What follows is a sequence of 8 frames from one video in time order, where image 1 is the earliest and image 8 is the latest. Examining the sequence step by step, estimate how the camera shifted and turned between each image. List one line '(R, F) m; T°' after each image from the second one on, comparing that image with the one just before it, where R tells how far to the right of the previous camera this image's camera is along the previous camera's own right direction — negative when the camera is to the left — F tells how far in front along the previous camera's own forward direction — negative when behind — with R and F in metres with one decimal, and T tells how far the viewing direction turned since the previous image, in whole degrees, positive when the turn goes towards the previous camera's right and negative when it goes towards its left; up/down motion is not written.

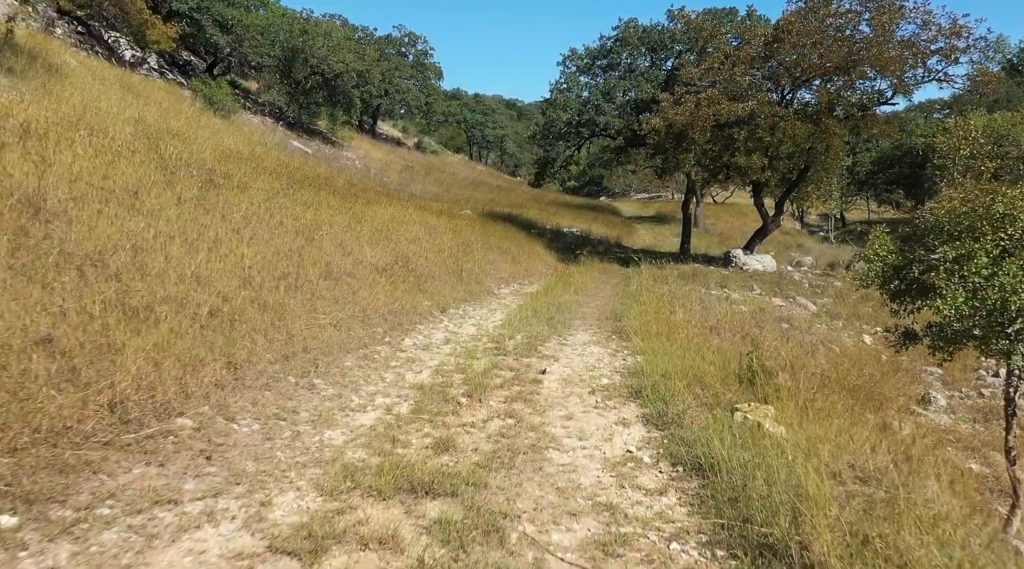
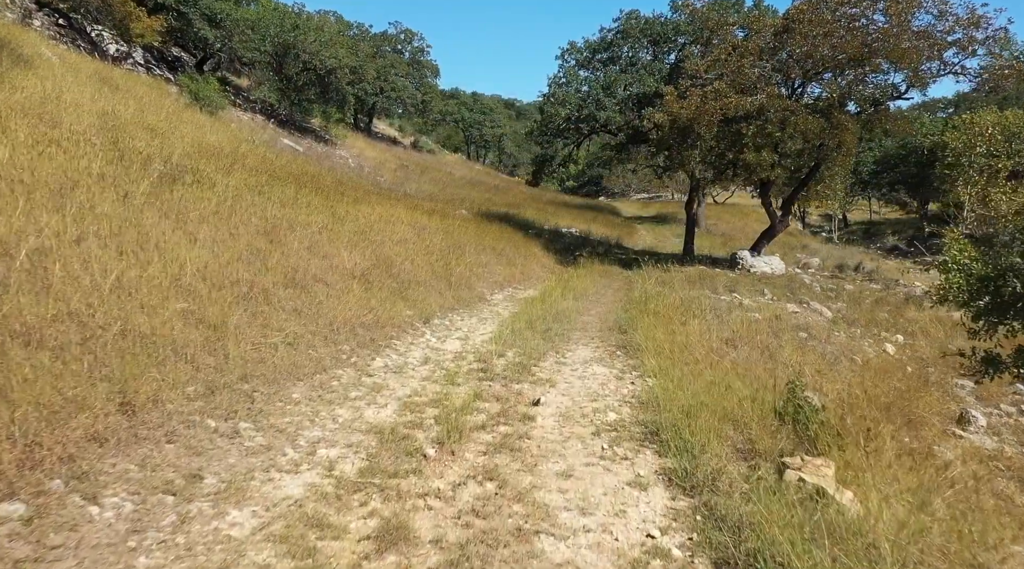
(+0.1, +1.0) m; 0°
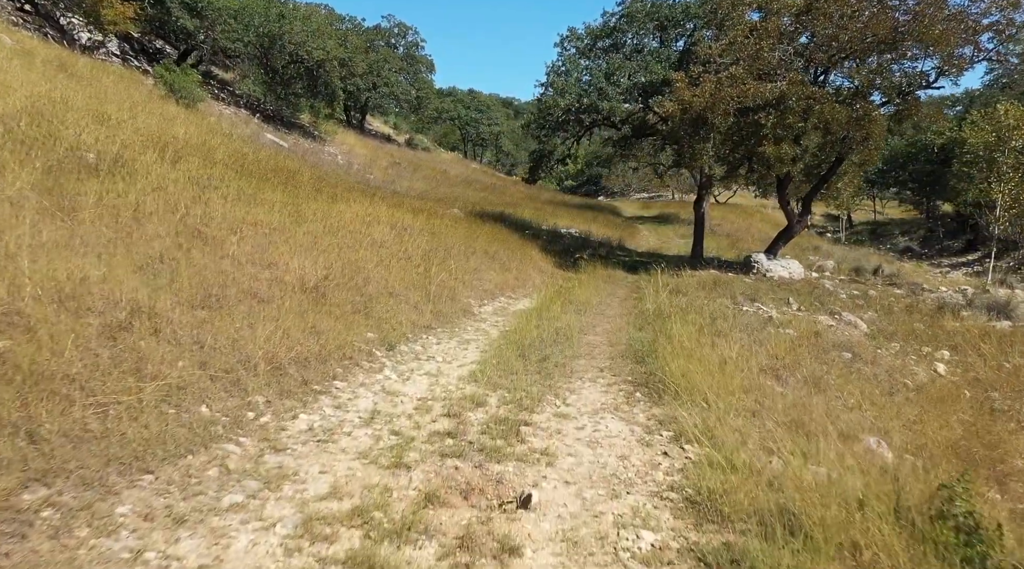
(+0.1, +1.7) m; 0°
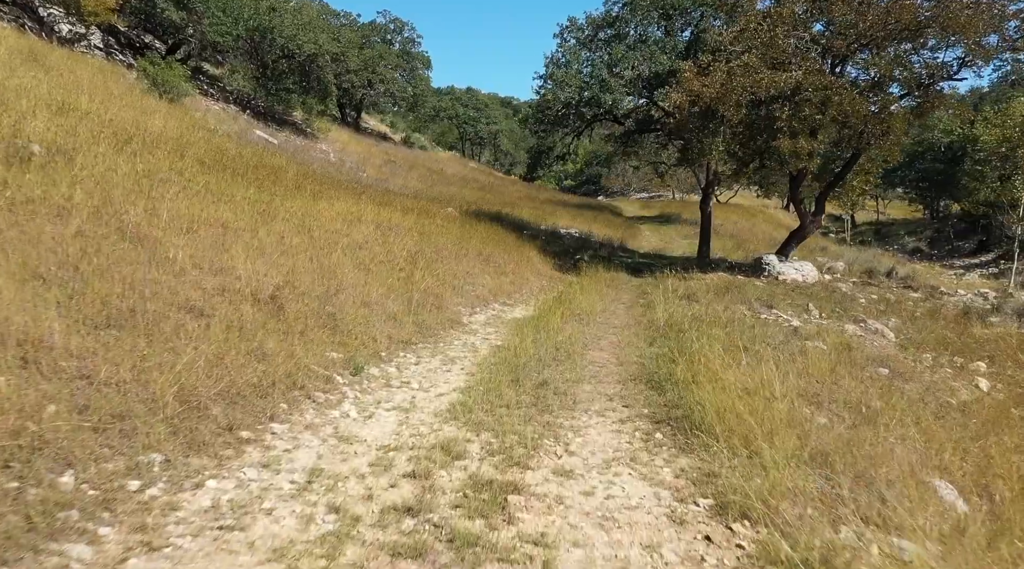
(+0.1, +1.1) m; 0°
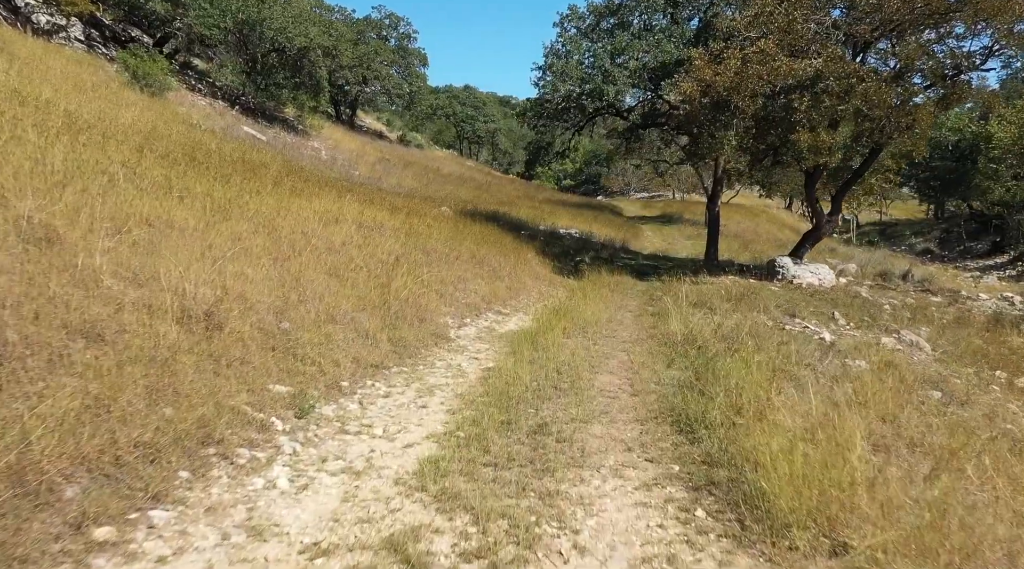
(0.0, +1.1) m; 0°
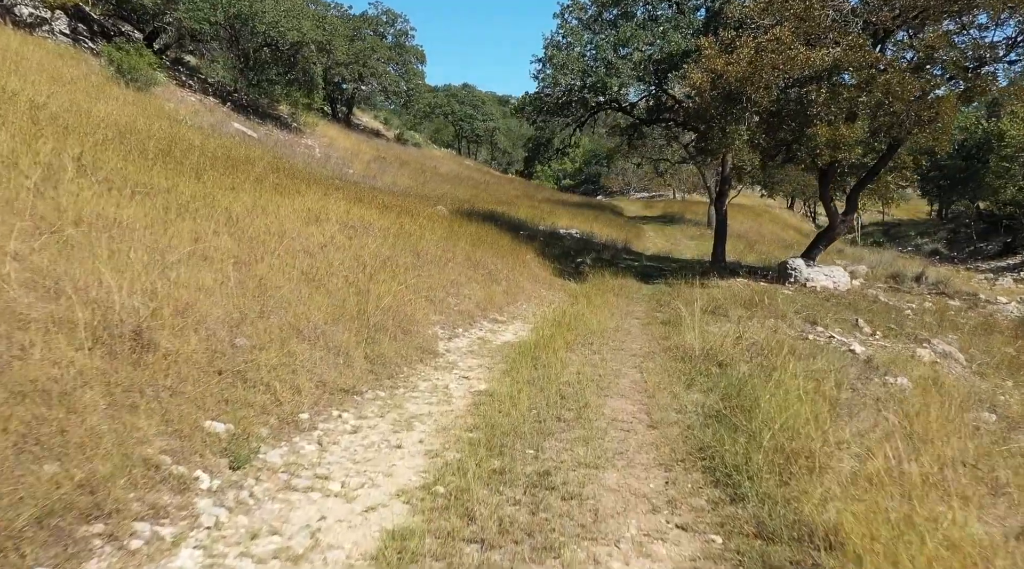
(0.0, +0.9) m; 0°
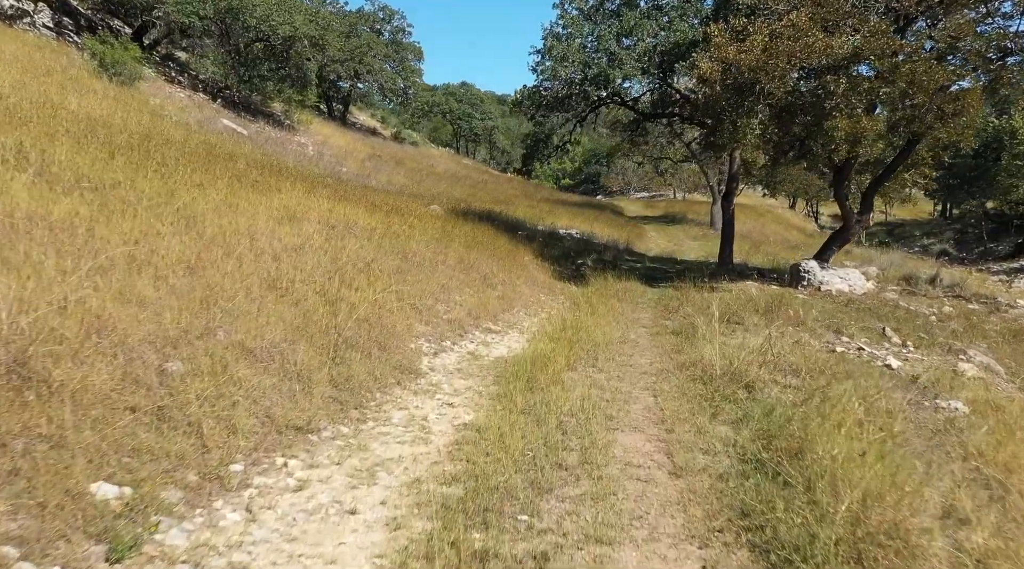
(0.0, +0.9) m; 0°
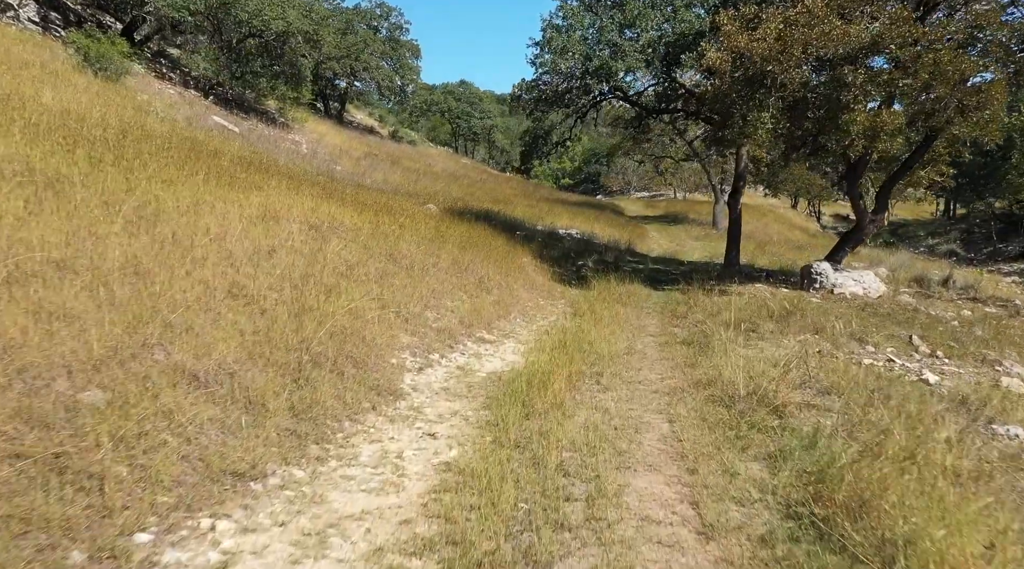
(0.0, +0.7) m; 0°
